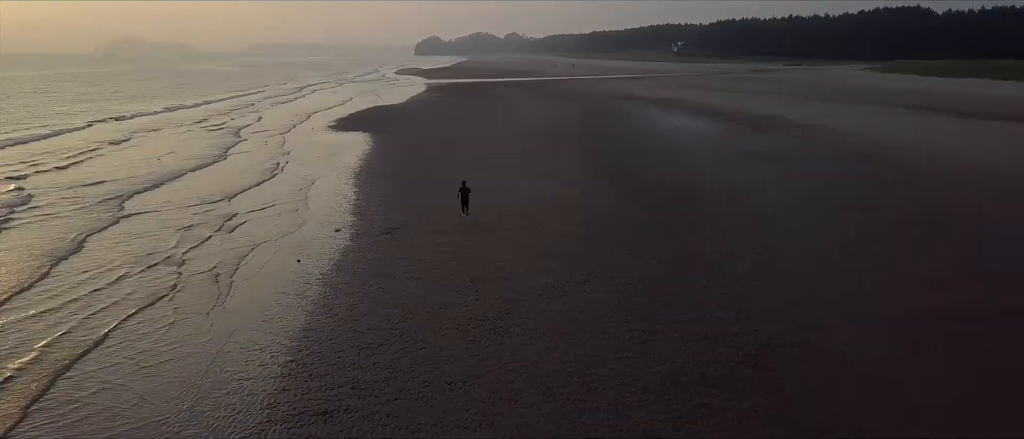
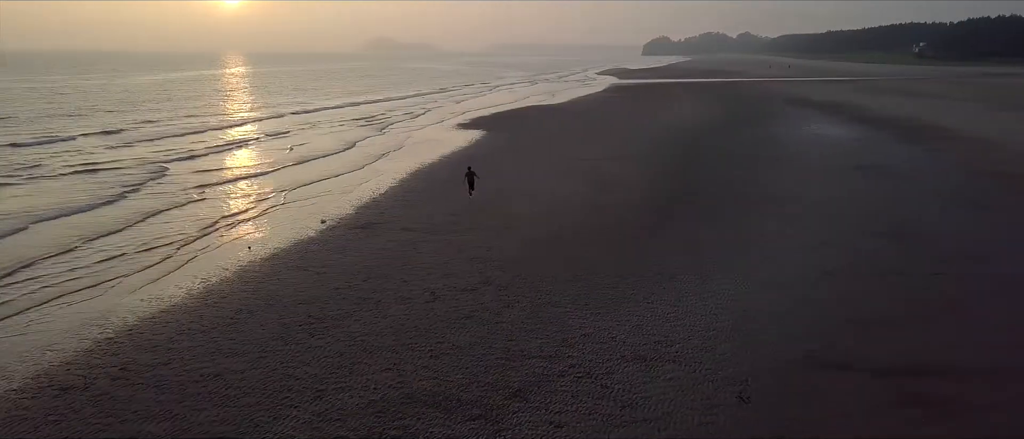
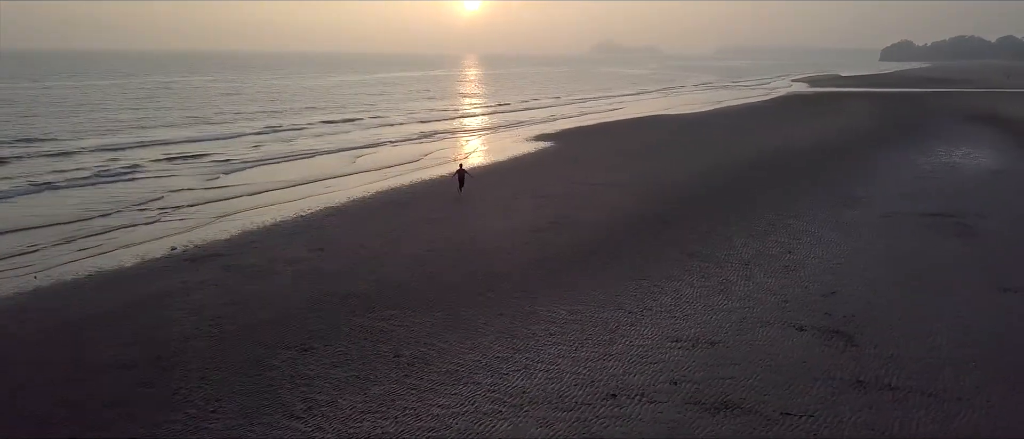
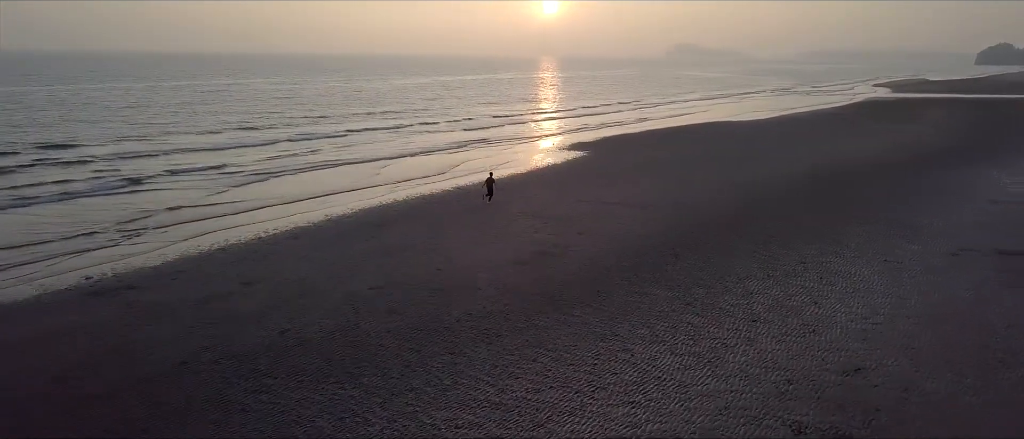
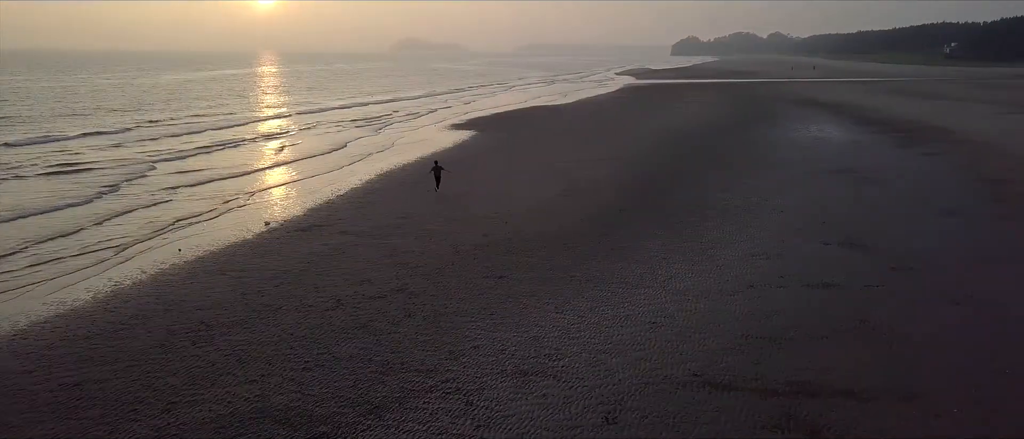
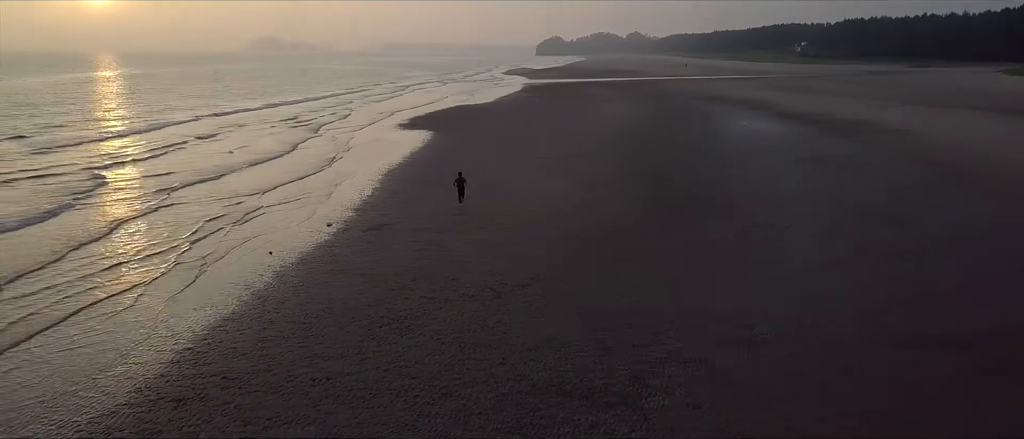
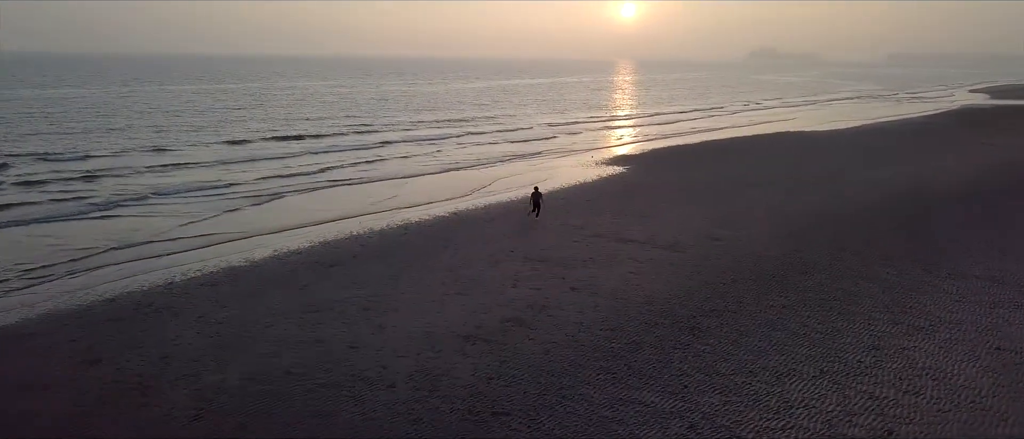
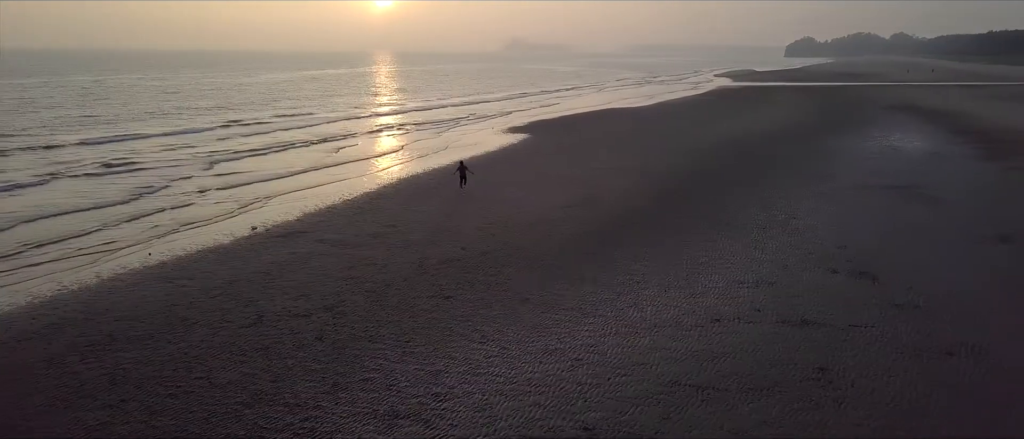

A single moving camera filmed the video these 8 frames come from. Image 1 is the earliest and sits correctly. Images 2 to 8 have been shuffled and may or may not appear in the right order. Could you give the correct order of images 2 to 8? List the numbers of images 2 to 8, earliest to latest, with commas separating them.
6, 2, 5, 8, 3, 4, 7
